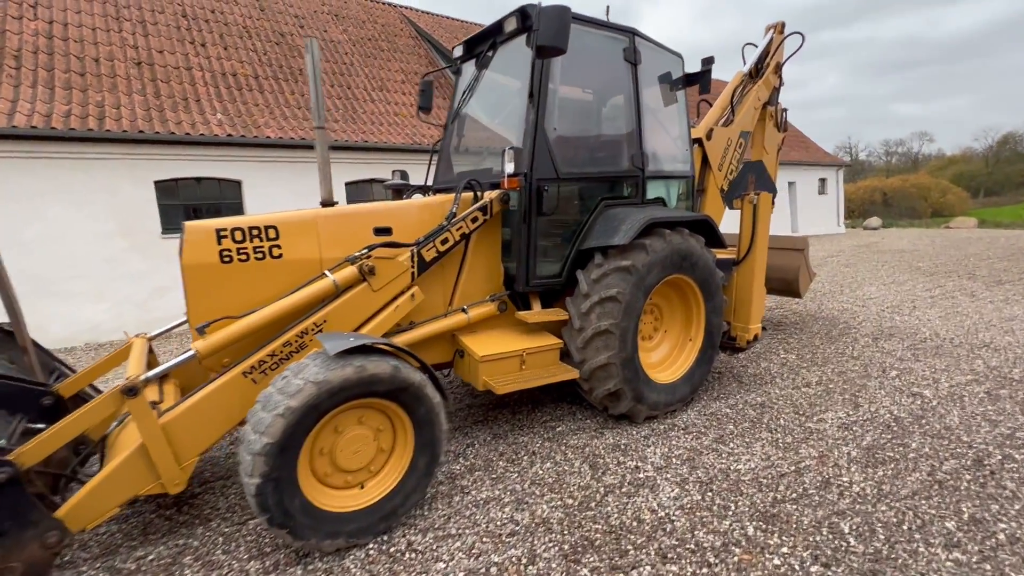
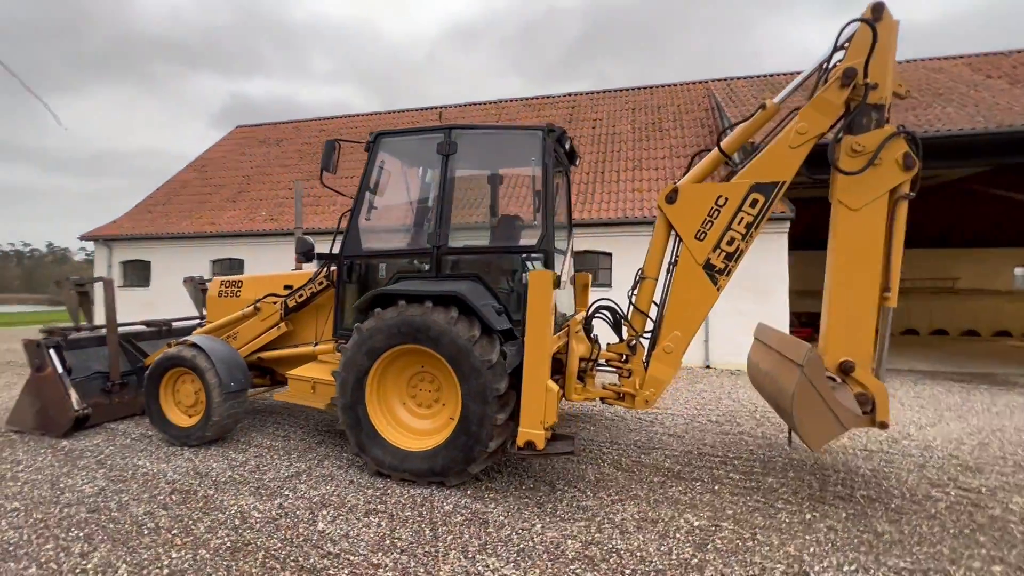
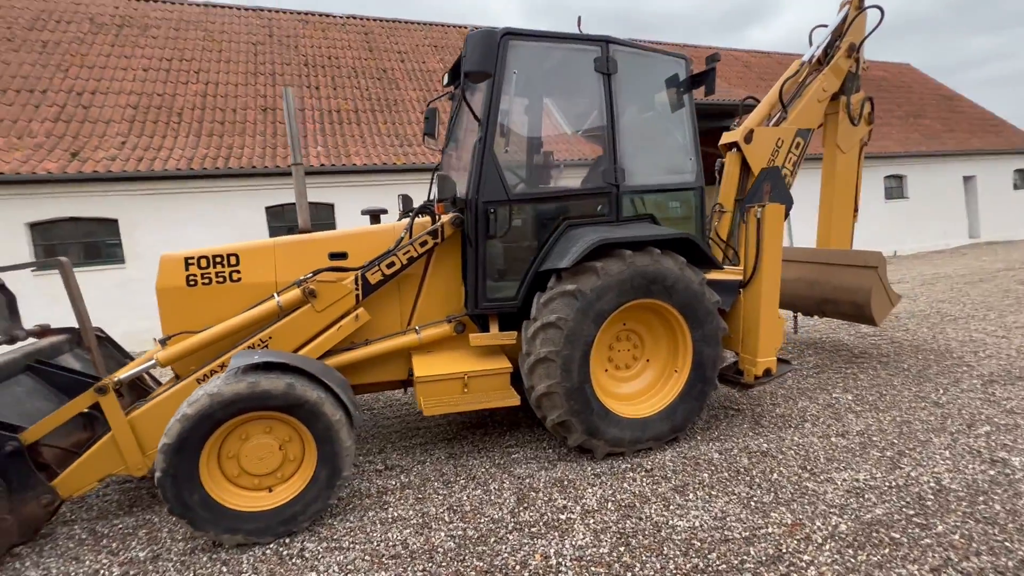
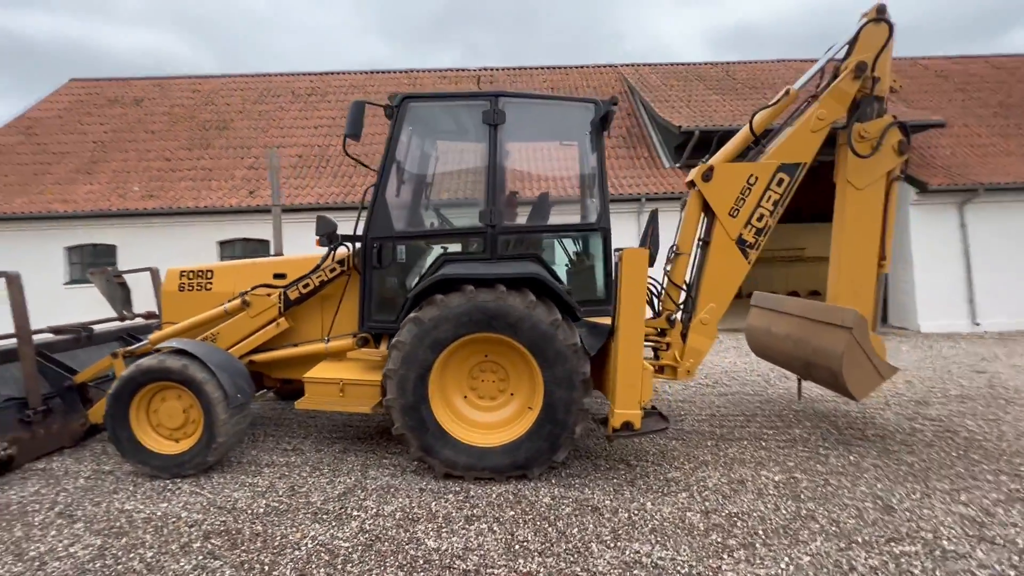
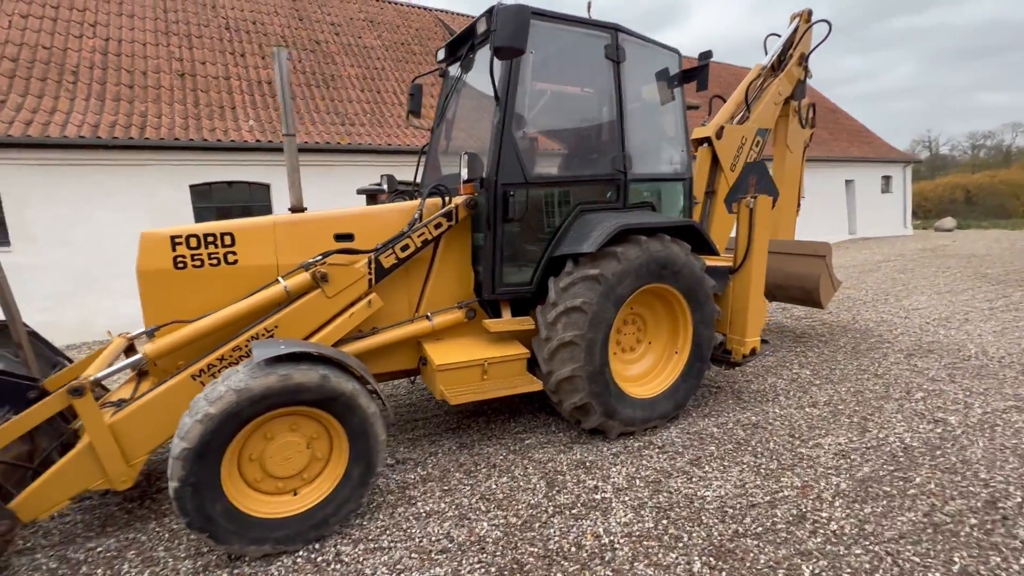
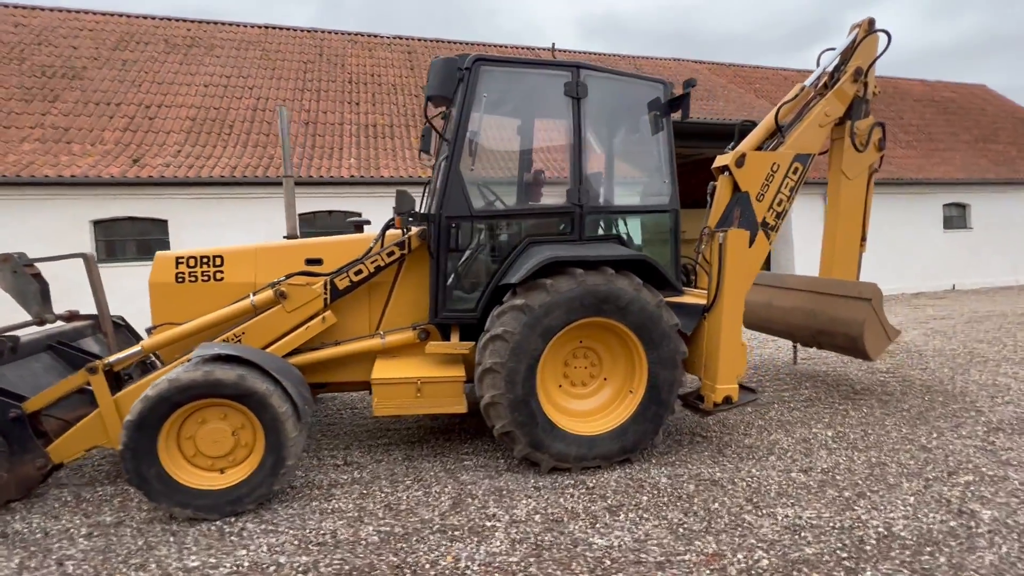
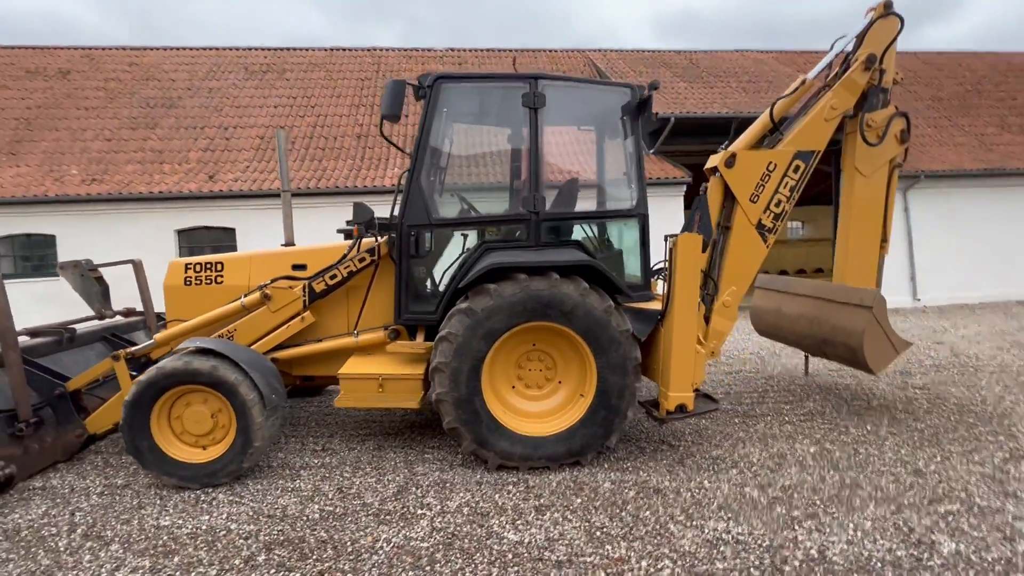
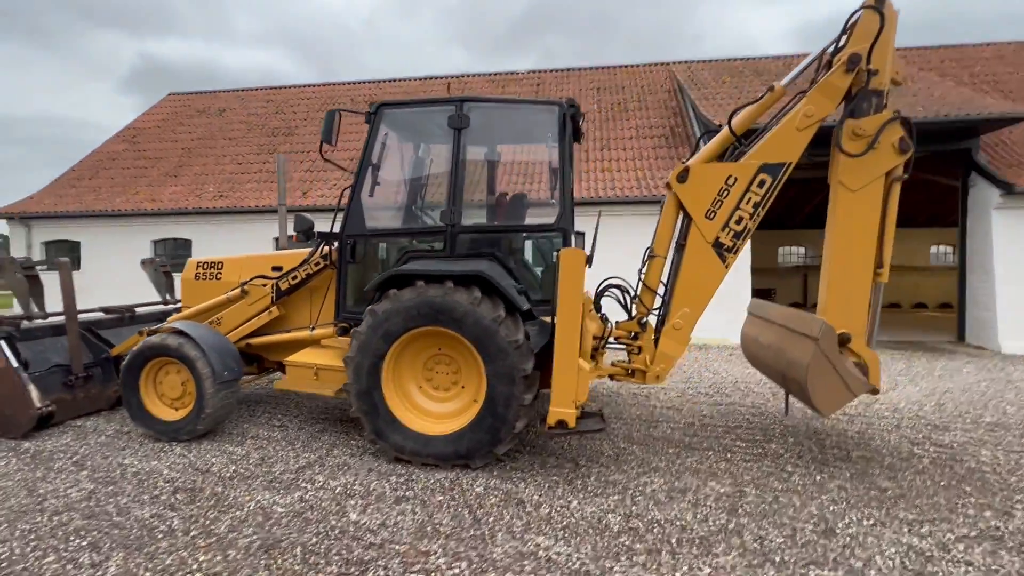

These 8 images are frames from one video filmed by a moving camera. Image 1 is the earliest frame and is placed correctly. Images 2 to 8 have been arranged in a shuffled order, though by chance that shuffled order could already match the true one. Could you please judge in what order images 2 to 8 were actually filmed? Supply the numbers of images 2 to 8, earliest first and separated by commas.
5, 3, 6, 7, 4, 8, 2
